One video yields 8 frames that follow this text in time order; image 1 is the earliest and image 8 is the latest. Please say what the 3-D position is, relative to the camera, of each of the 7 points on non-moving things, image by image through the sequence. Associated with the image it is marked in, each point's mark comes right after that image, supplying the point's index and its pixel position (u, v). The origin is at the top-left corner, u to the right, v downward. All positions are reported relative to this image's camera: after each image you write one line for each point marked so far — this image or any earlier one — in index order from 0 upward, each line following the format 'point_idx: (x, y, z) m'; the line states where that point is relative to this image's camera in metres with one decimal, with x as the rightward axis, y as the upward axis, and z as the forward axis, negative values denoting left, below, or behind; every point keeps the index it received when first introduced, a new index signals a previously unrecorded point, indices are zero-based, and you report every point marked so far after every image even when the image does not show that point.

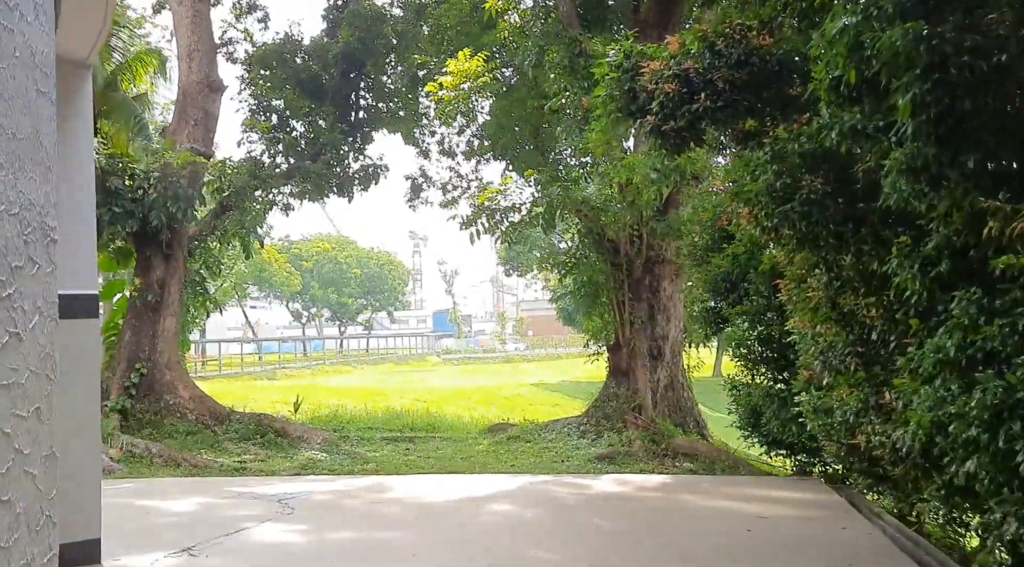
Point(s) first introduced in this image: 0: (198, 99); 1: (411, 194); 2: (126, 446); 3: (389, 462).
0: (-3.9, +2.3, +11.2) m
1: (-1.8, +1.6, +16.1) m
2: (-3.9, -1.7, +9.2) m
3: (-1.2, -1.8, +8.9) m
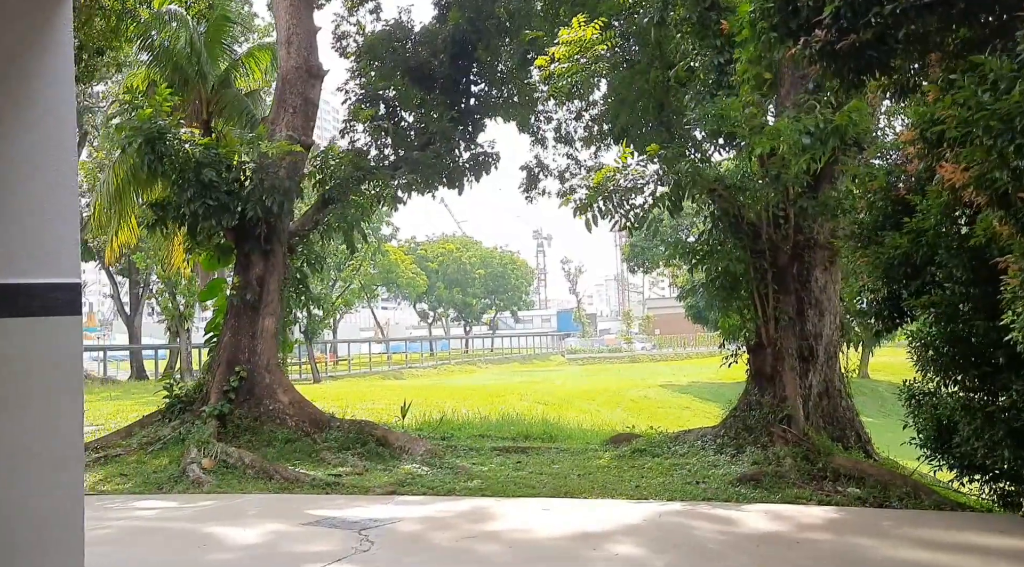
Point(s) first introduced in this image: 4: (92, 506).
0: (-2.5, +2.3, +10.5) m
1: (+0.3, +1.7, +15.0) m
2: (-2.7, -1.6, +8.5) m
3: (-0.1, -1.7, +7.8) m
4: (-3.1, -1.7, +6.7) m
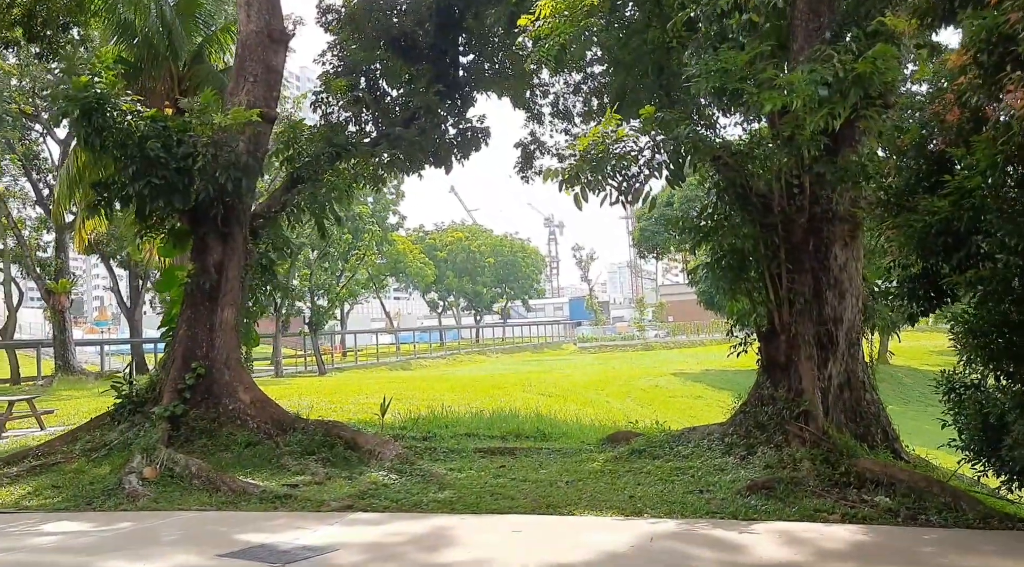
0: (-2.7, +2.5, +9.5) m
1: (+0.1, +1.9, +14.0) m
2: (-2.9, -1.5, +7.6) m
3: (-0.3, -1.6, +6.9) m
4: (-3.3, -1.6, +5.8) m
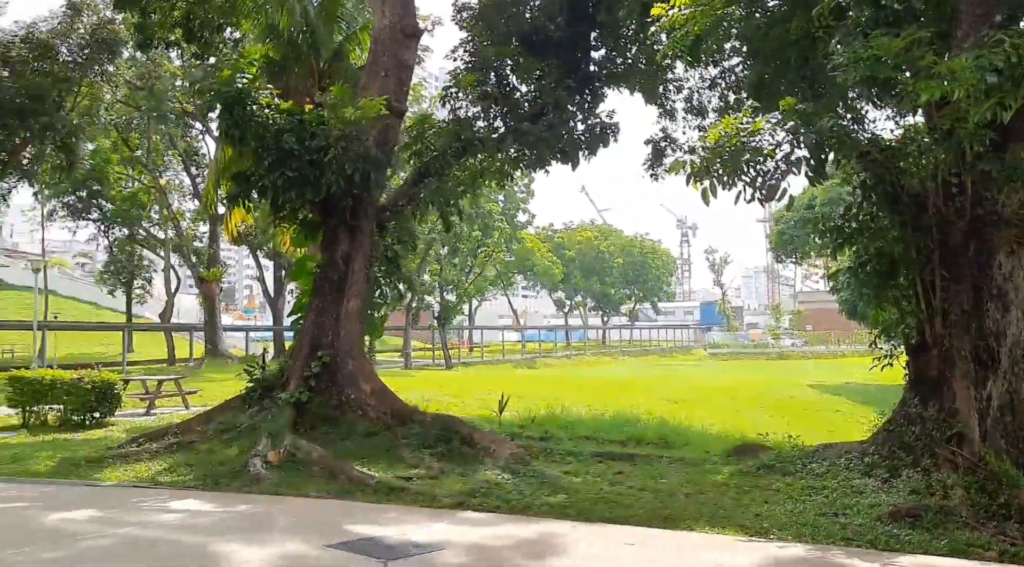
0: (-1.3, +2.5, +9.6) m
1: (+2.1, +1.9, +13.6) m
2: (-1.9, -1.4, +7.7) m
3: (+0.6, -1.5, +6.6) m
4: (-2.6, -1.5, +6.0) m
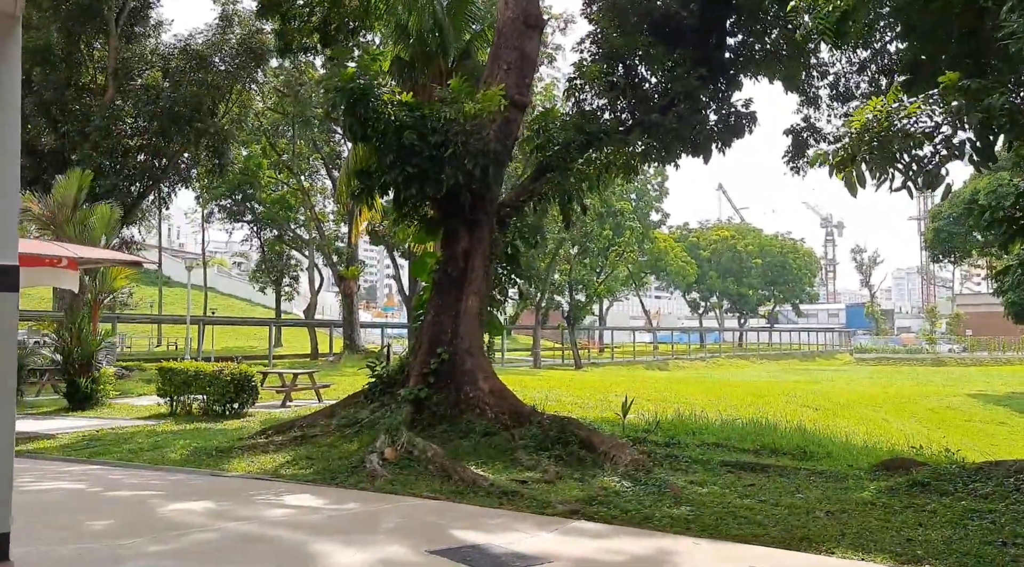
0: (0.0, +2.6, +9.4) m
1: (+4.0, +1.9, +12.9) m
2: (-0.9, -1.4, +7.6) m
3: (+1.4, -1.5, +6.2) m
4: (-1.8, -1.4, +6.0) m
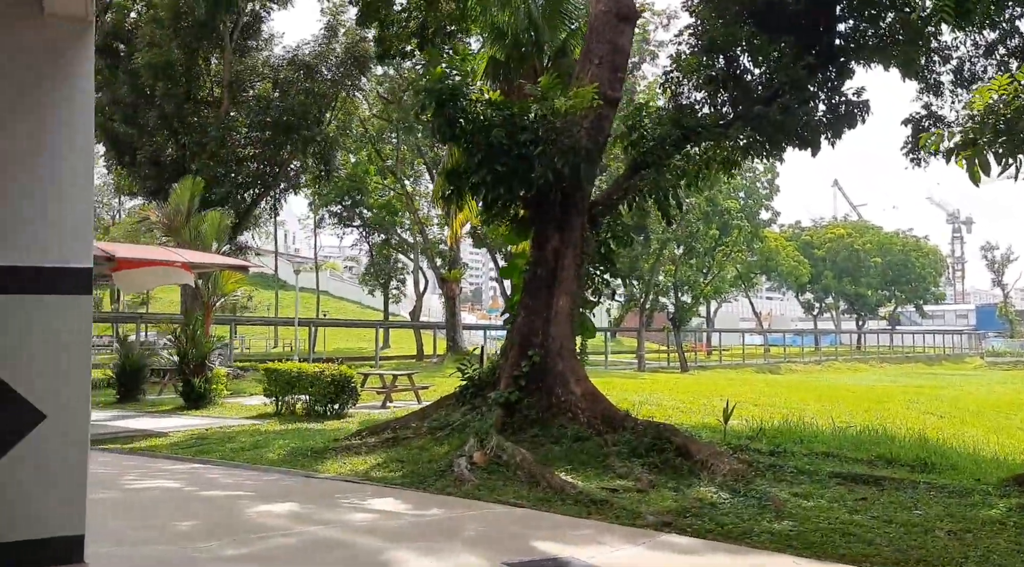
0: (+0.9, +2.6, +9.1) m
1: (+5.3, +1.9, +12.1) m
2: (-0.2, -1.4, +7.4) m
3: (+2.0, -1.5, +5.8) m
4: (-1.2, -1.4, +6.0) m
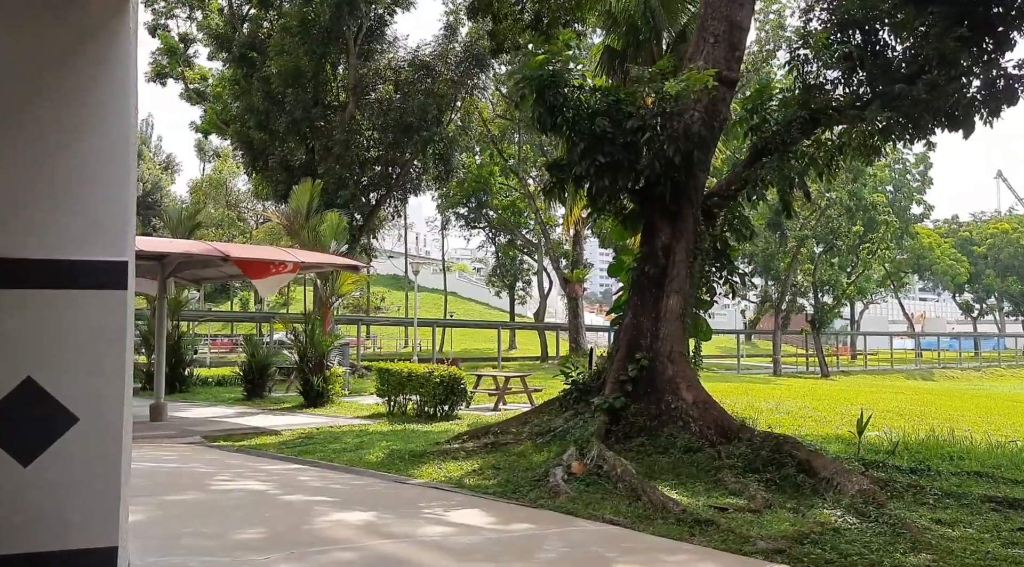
0: (+1.9, +2.6, +8.4) m
1: (+6.8, +1.9, +10.7) m
2: (+0.6, -1.4, +6.9) m
3: (+2.5, -1.5, +4.9) m
4: (-0.7, -1.4, +5.6) m
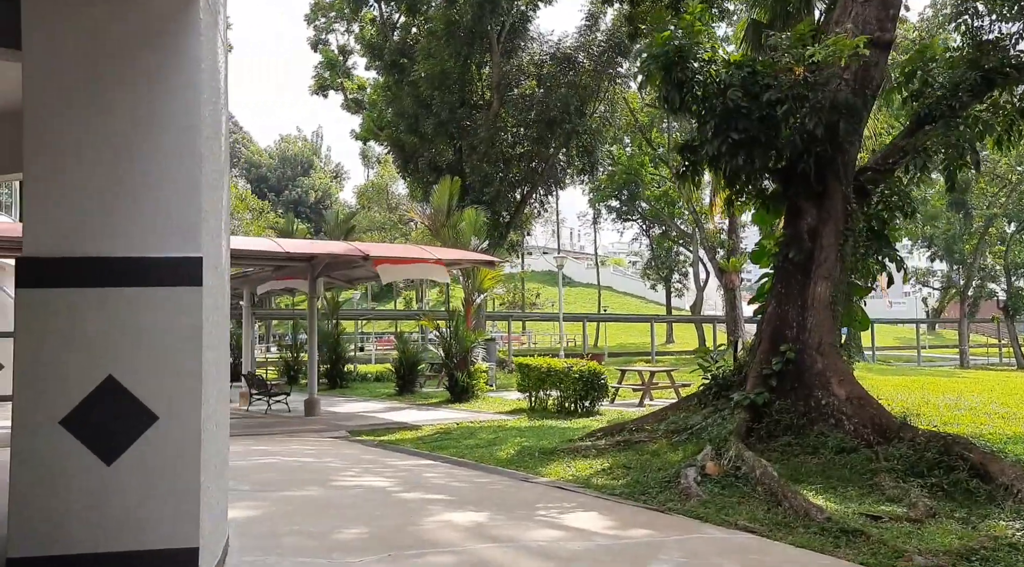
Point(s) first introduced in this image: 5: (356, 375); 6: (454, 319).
0: (+3.0, +2.7, +7.6) m
1: (+8.2, +2.2, +9.0) m
2: (+1.6, -1.3, +6.4) m
3: (+3.0, -1.4, +4.1) m
4: (+0.1, -1.4, +5.3) m
5: (-3.3, -2.0, +19.2) m
6: (-0.9, -0.6, +14.3) m
